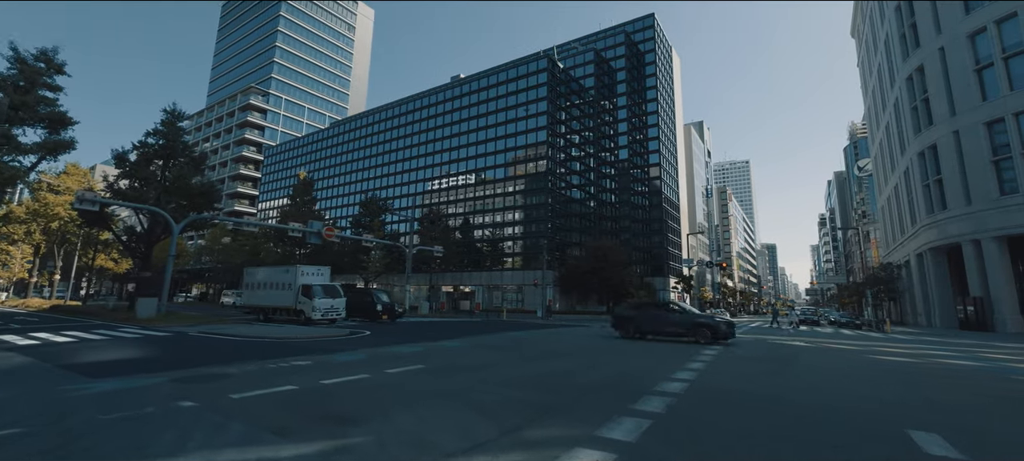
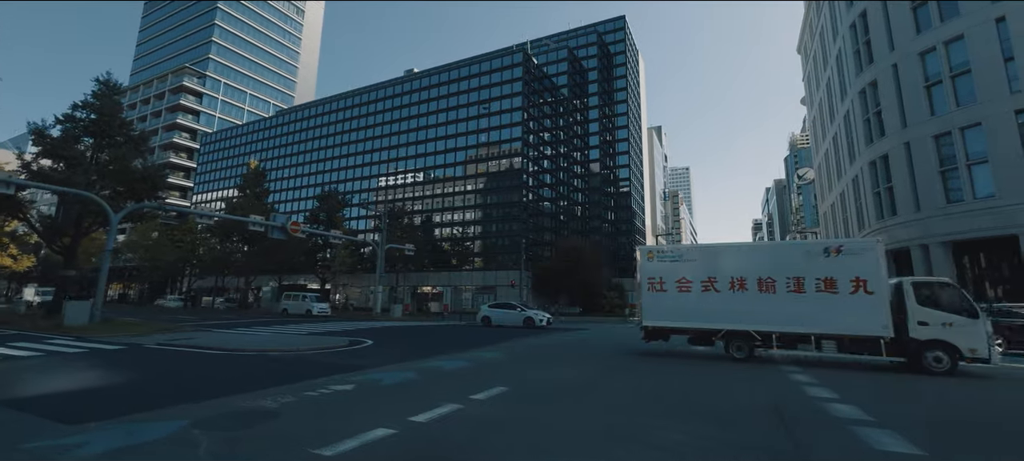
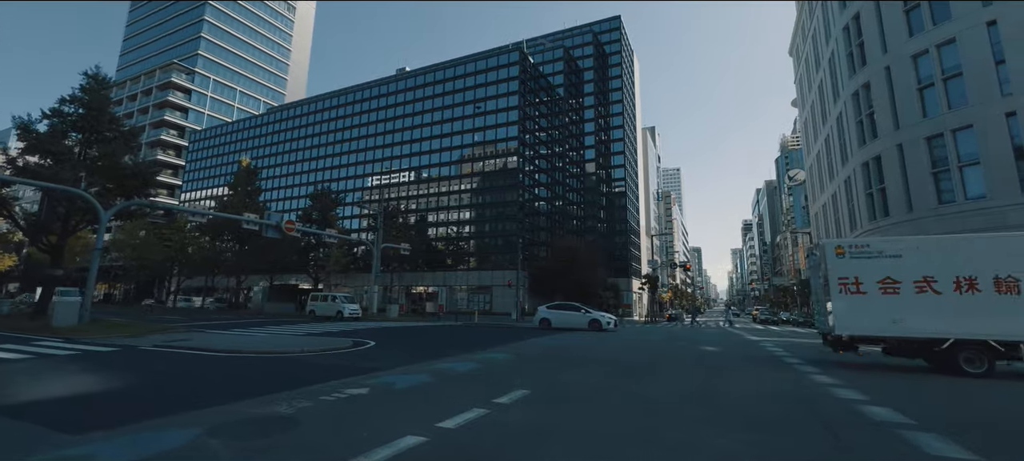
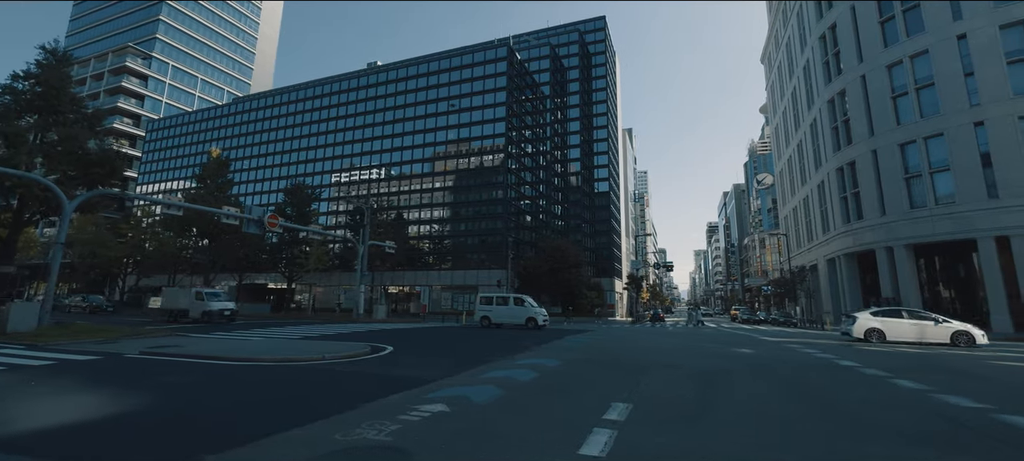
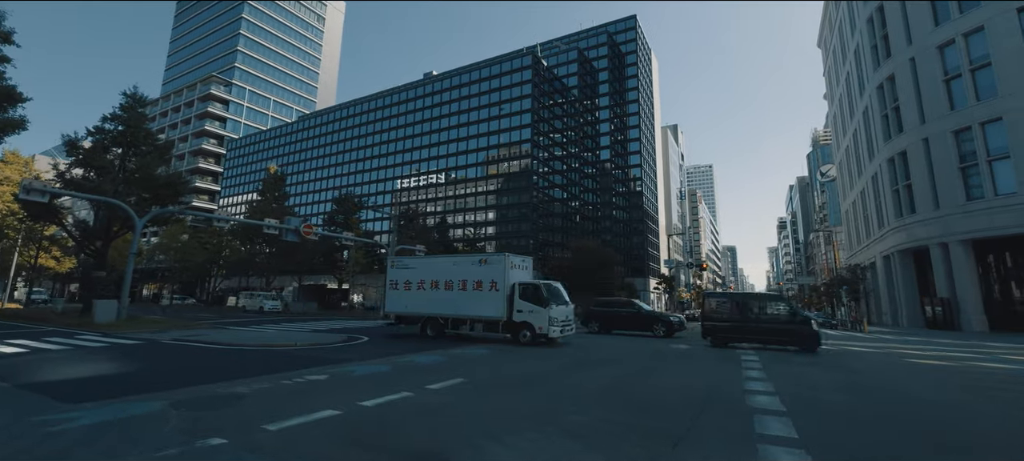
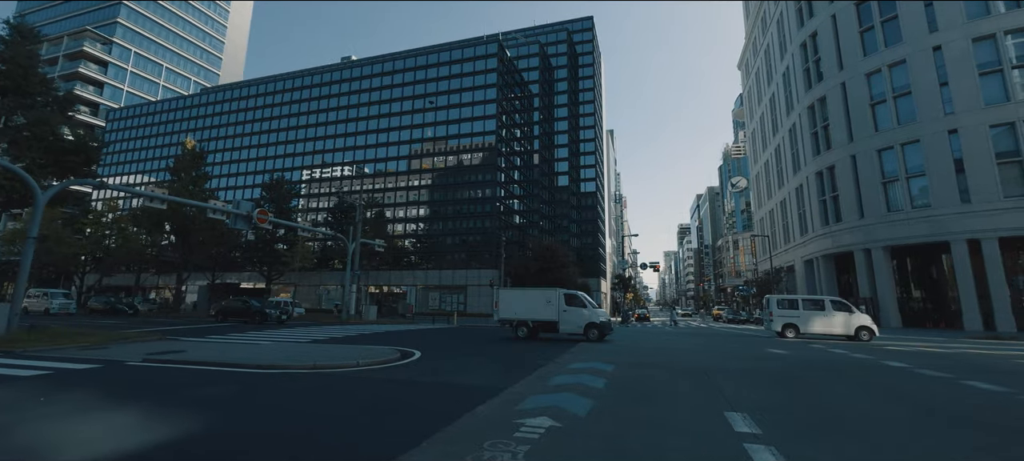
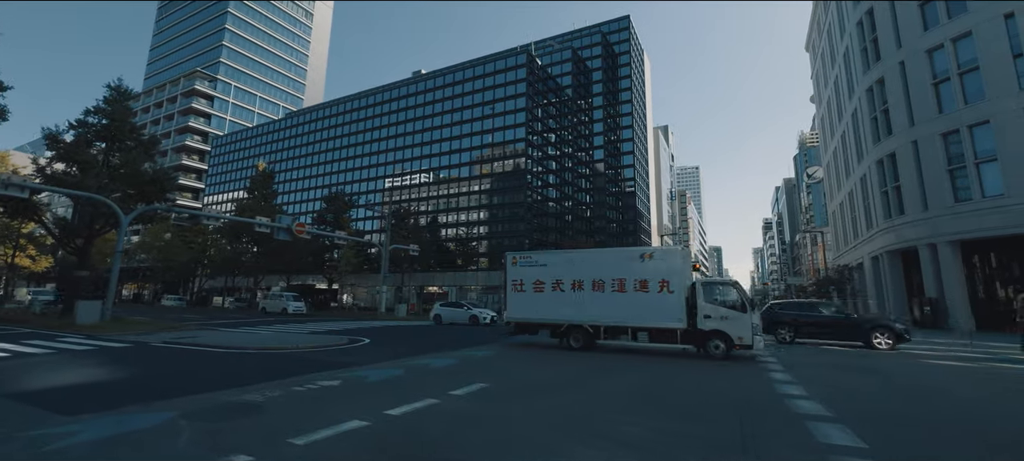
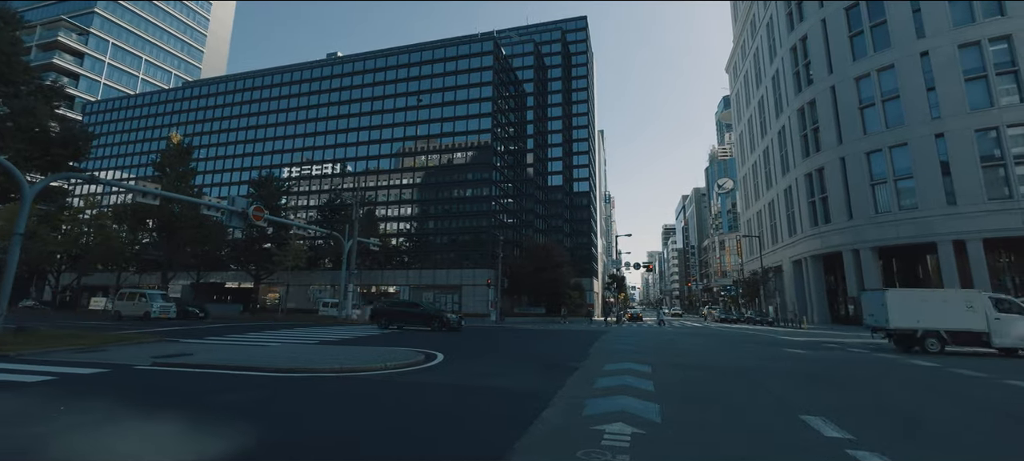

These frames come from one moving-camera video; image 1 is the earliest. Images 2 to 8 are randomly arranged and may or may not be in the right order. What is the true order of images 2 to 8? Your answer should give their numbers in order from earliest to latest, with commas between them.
5, 7, 2, 3, 4, 6, 8
